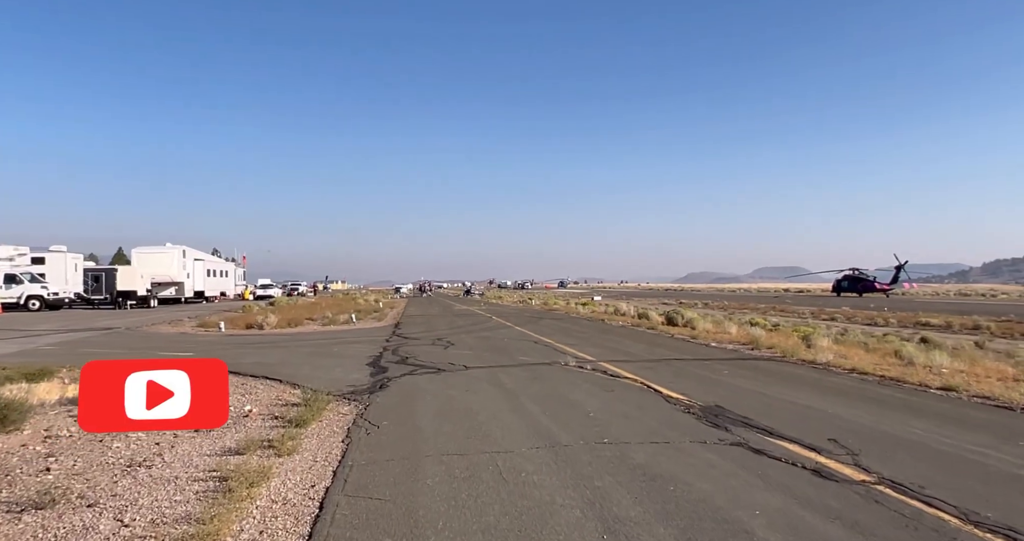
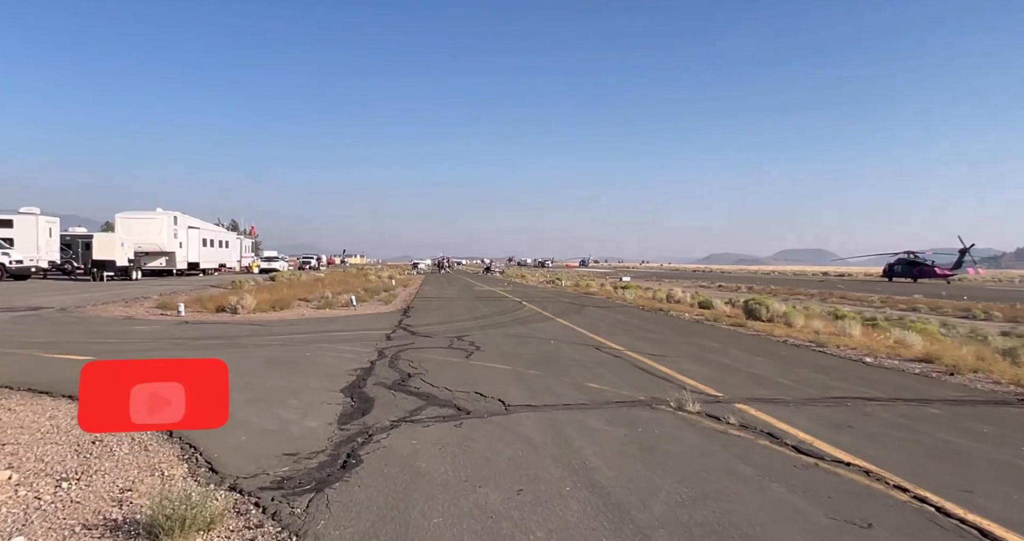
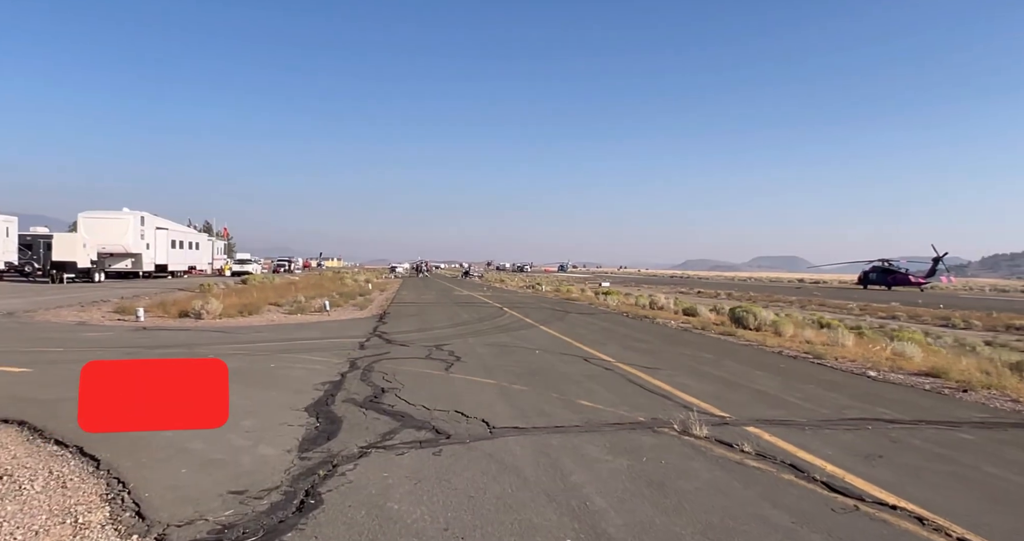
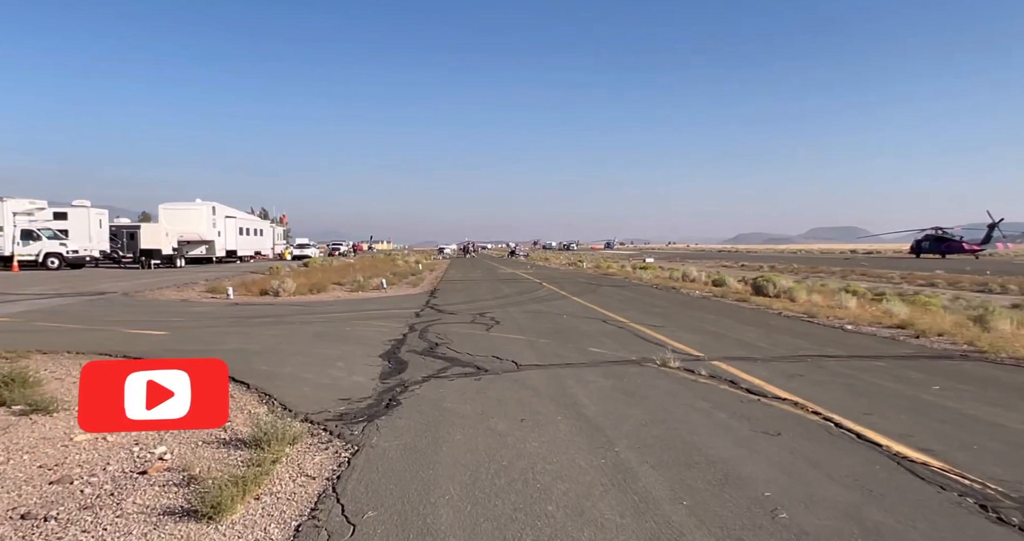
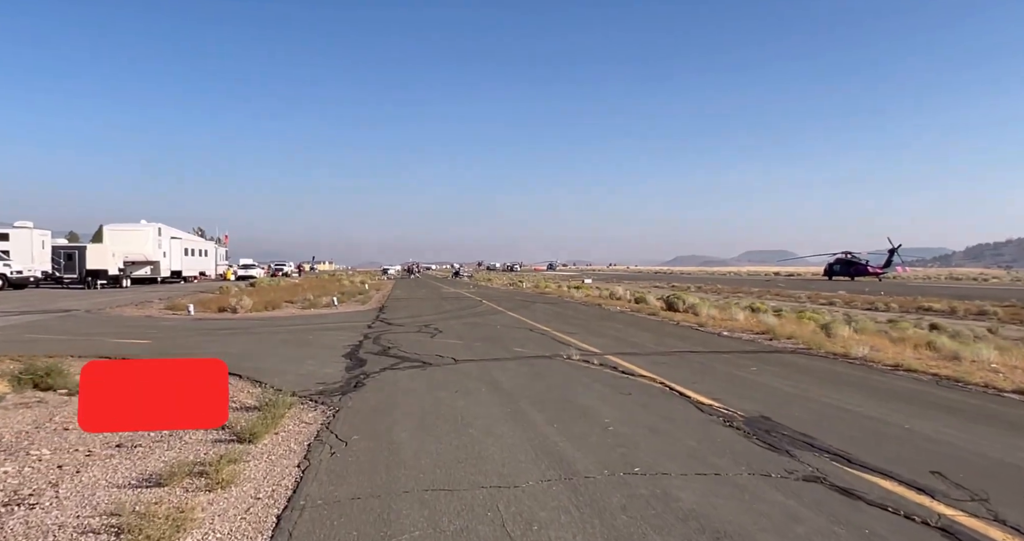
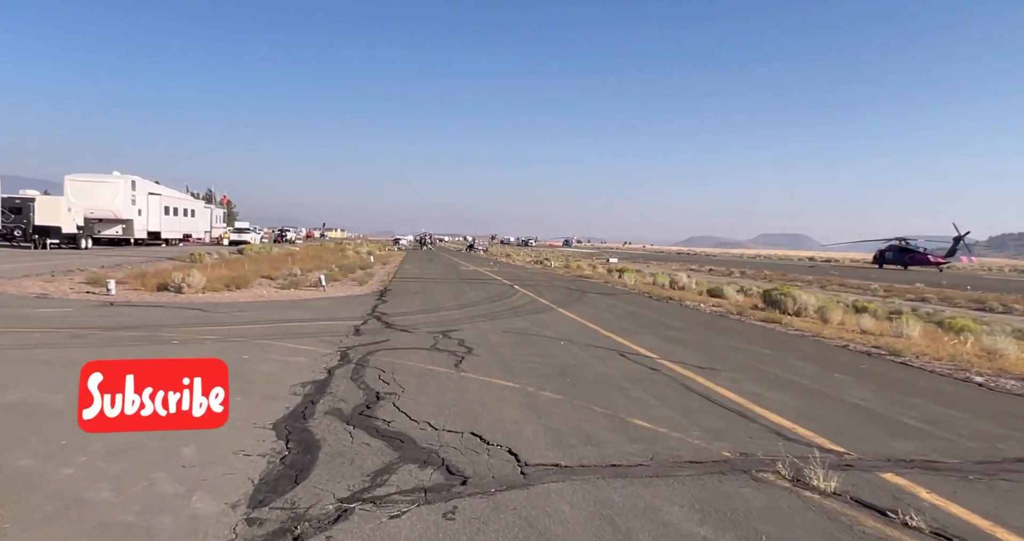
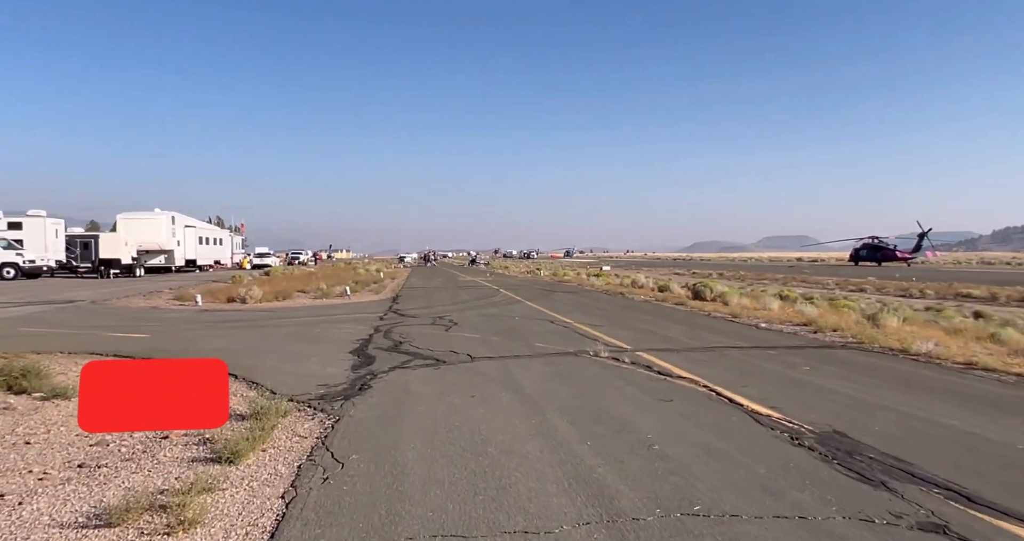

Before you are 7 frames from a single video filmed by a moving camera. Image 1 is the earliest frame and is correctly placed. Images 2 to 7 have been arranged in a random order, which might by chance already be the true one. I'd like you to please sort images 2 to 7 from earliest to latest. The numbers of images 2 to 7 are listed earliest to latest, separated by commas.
5, 7, 4, 2, 3, 6
